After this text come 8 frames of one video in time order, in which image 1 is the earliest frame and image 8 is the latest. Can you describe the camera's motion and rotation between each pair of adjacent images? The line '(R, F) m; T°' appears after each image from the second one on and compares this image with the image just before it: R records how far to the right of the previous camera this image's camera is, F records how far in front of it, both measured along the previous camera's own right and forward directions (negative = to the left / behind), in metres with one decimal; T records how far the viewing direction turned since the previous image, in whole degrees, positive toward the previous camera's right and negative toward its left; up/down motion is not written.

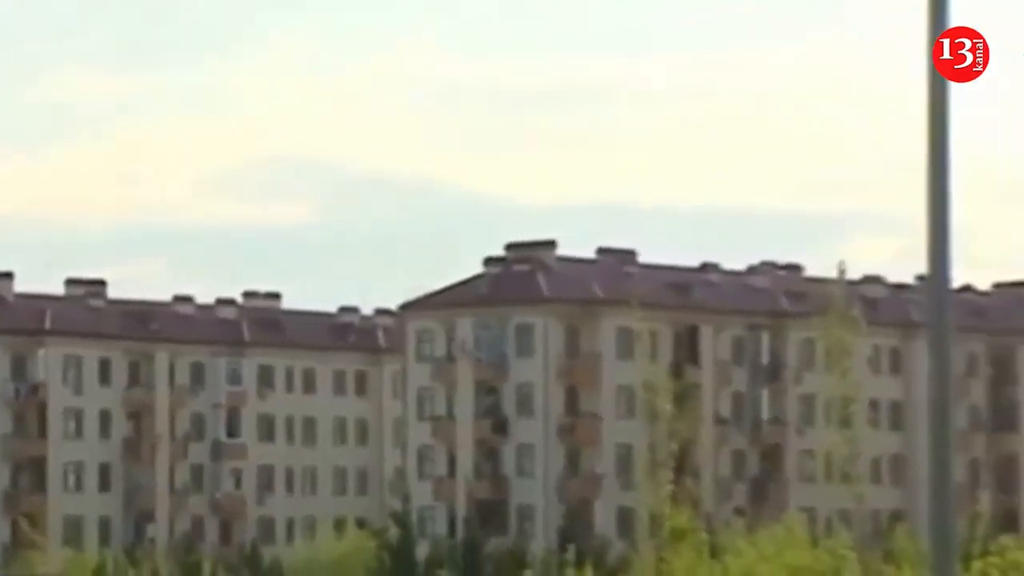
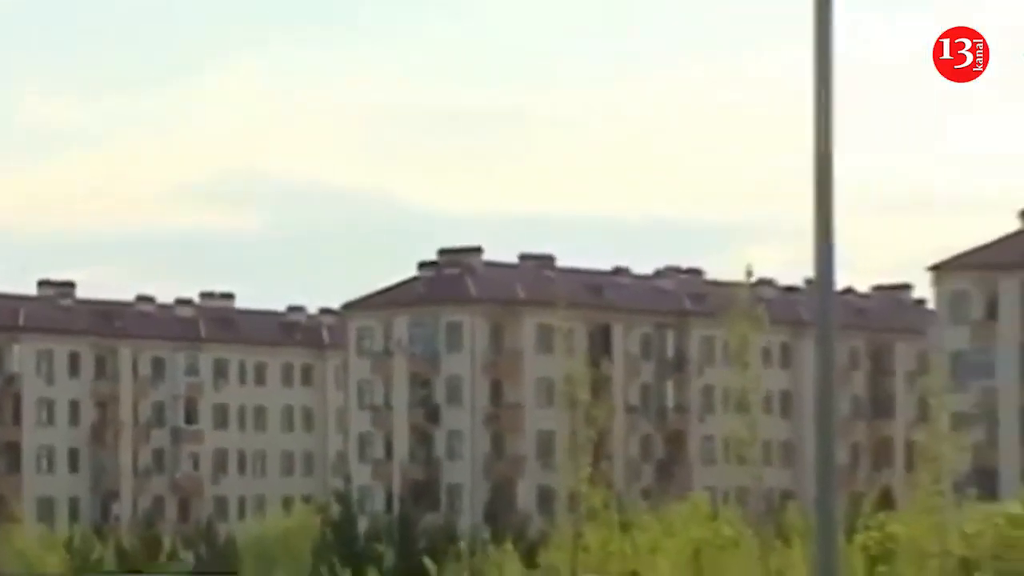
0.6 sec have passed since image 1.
(+0.2, -3.5) m; +2°
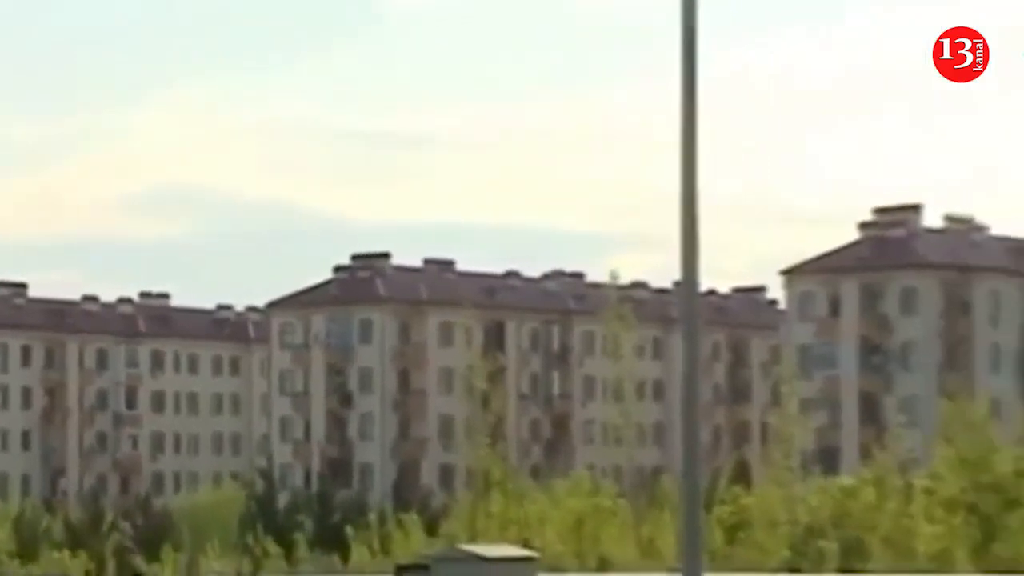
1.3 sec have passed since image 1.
(-0.1, -4.8) m; +3°
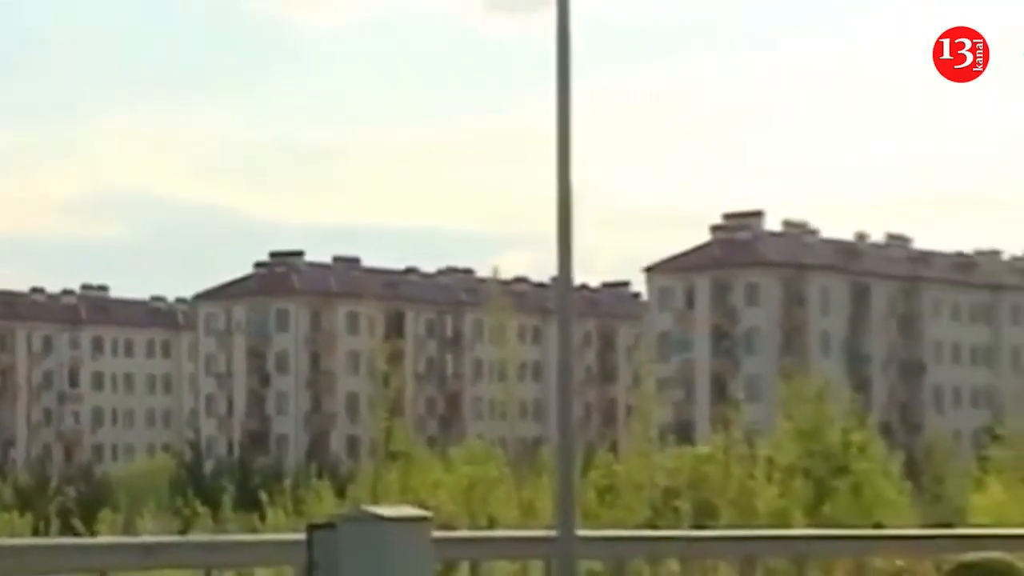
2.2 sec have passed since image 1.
(-0.3, -5.9) m; +3°
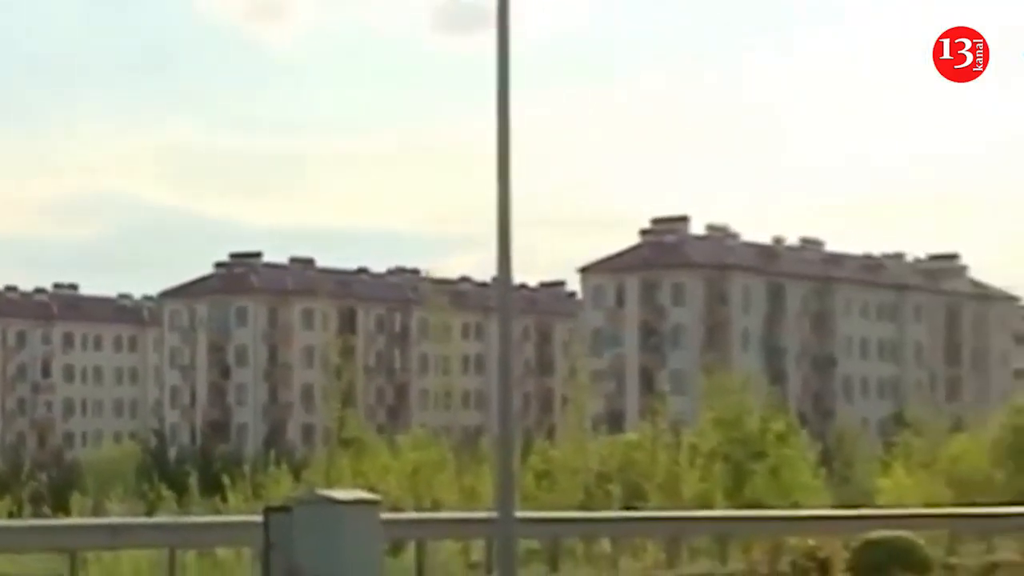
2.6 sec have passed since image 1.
(-0.1, -3.5) m; +2°
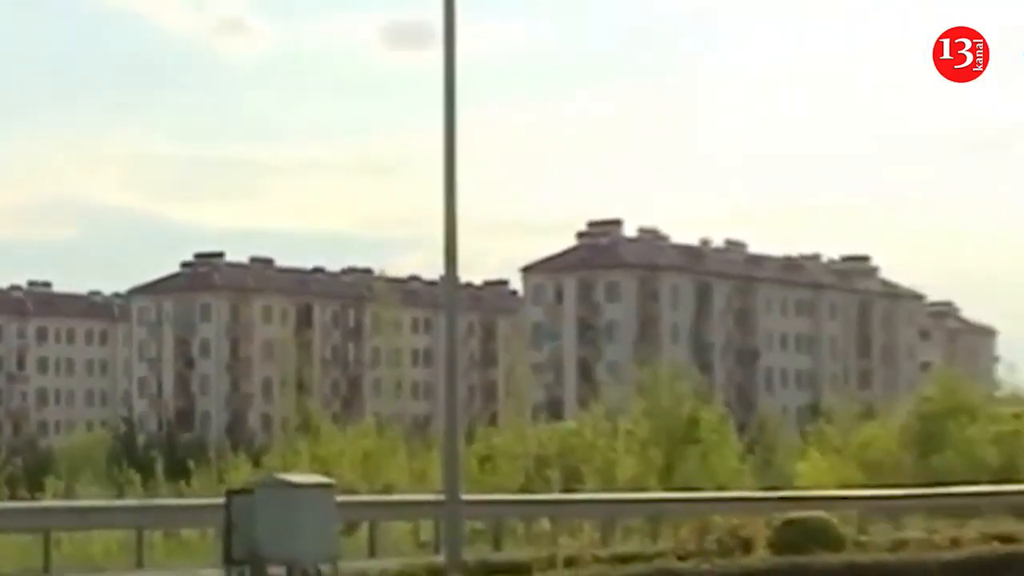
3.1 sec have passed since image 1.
(0.0, -3.7) m; +2°
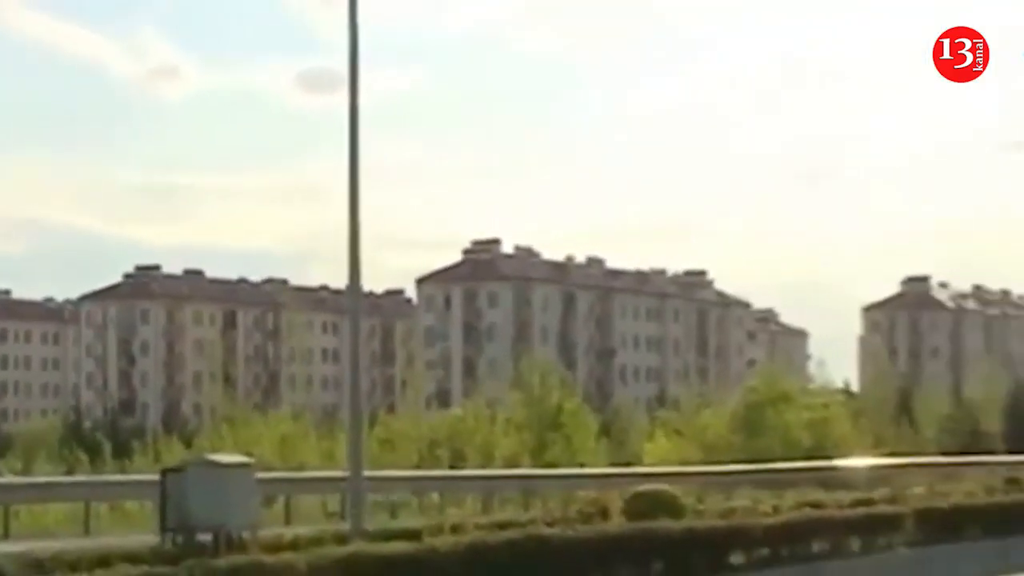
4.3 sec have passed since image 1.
(+0.2, -9.5) m; +3°
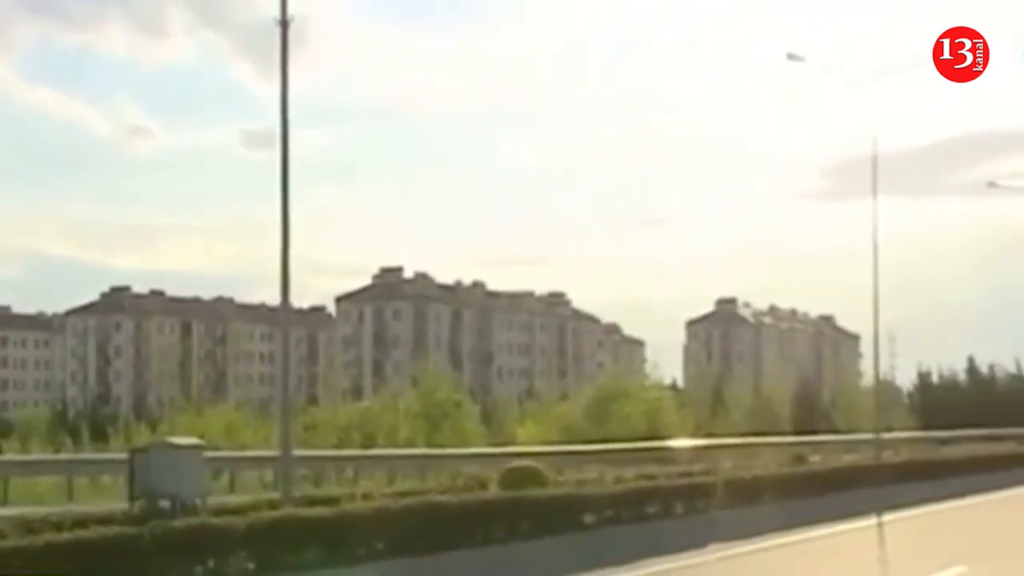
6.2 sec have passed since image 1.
(+0.9, -15.9) m; +2°
